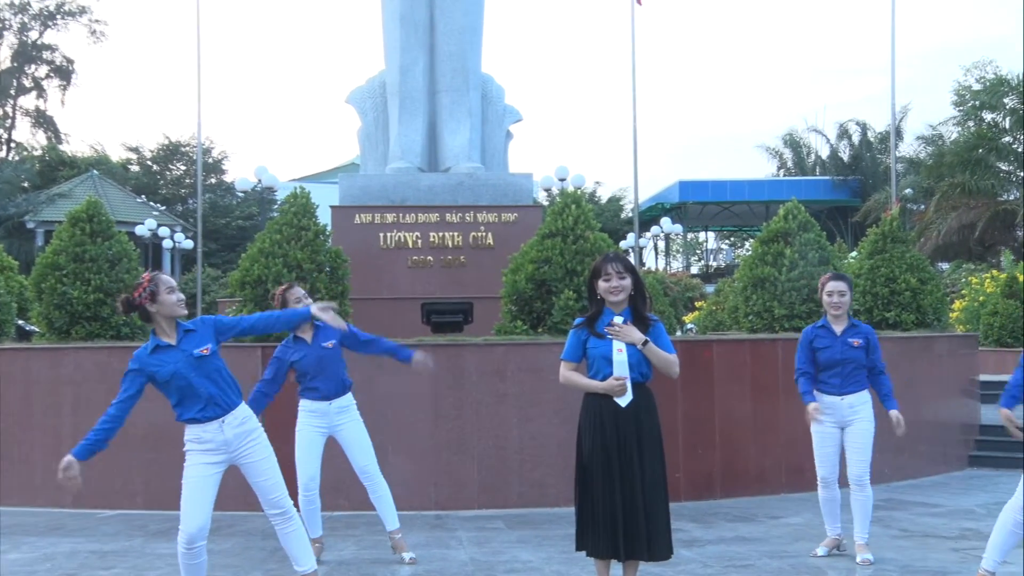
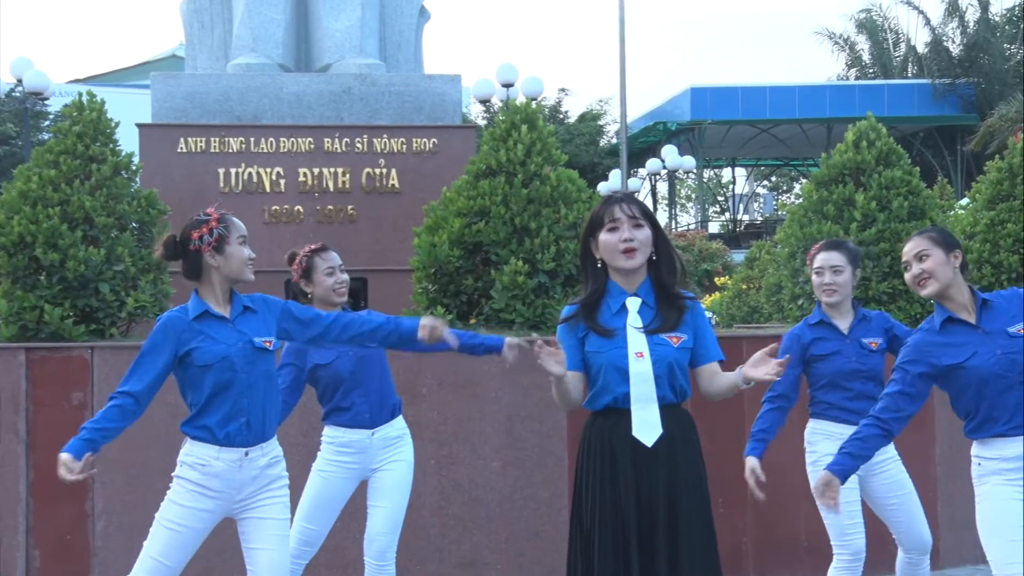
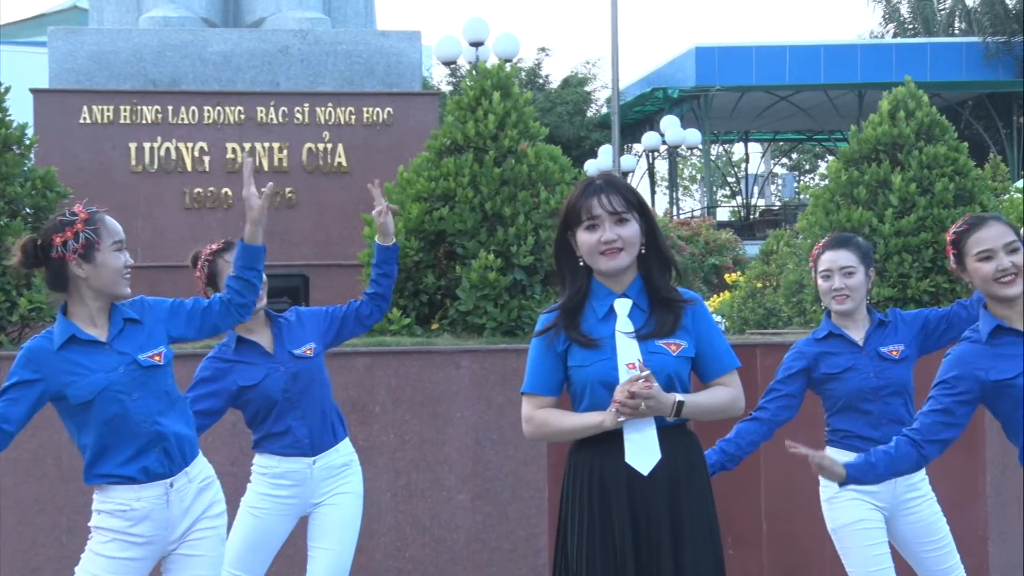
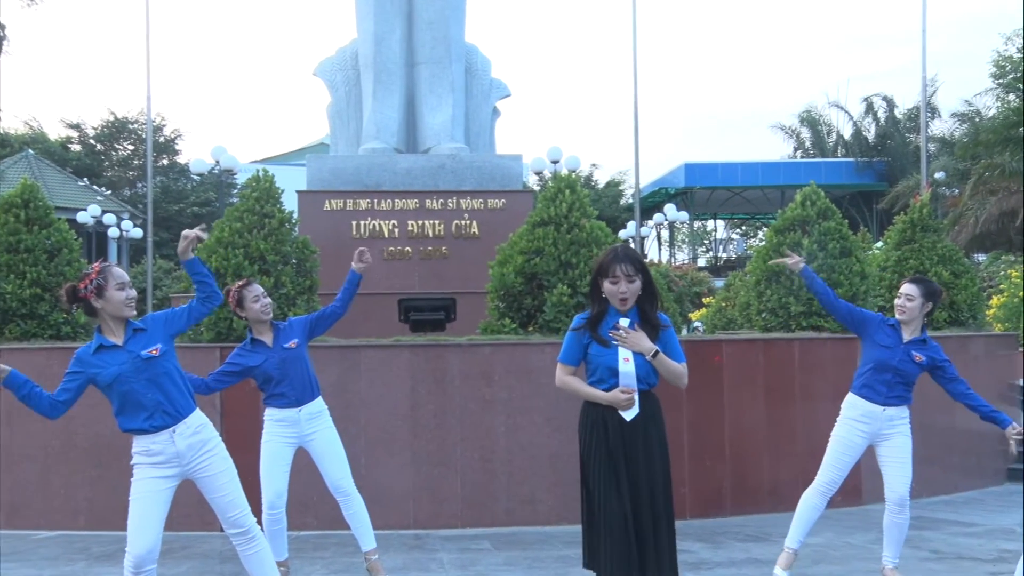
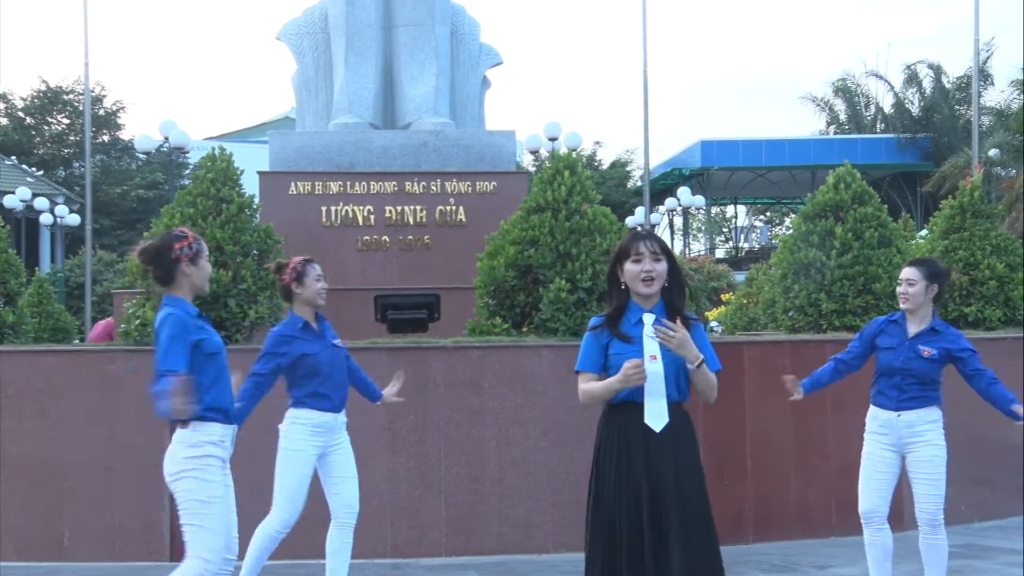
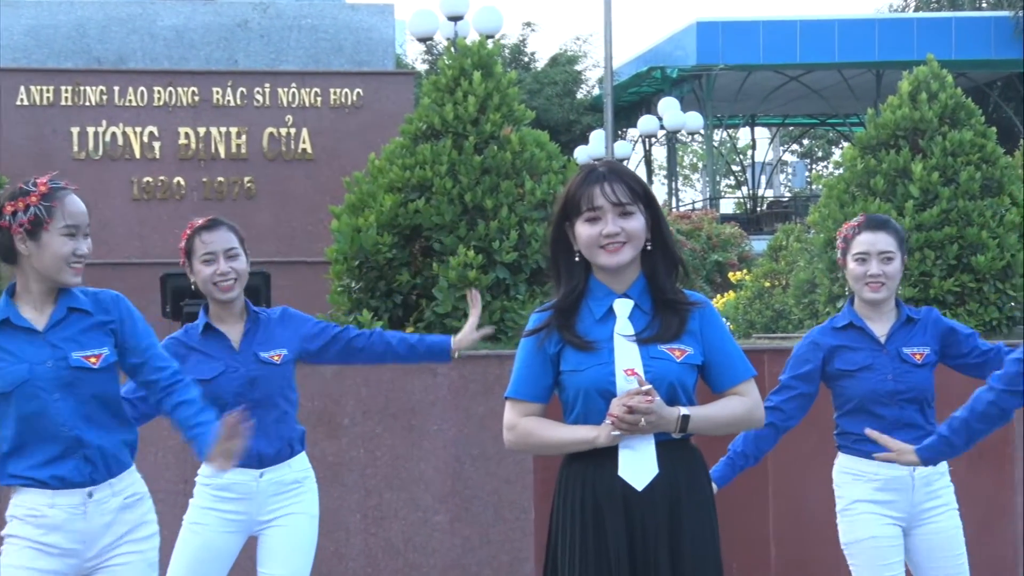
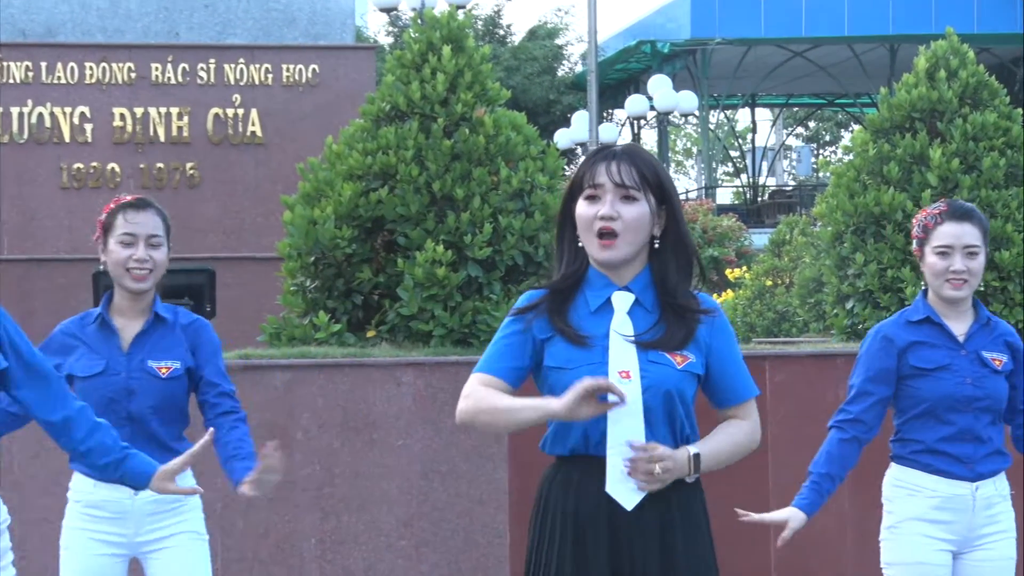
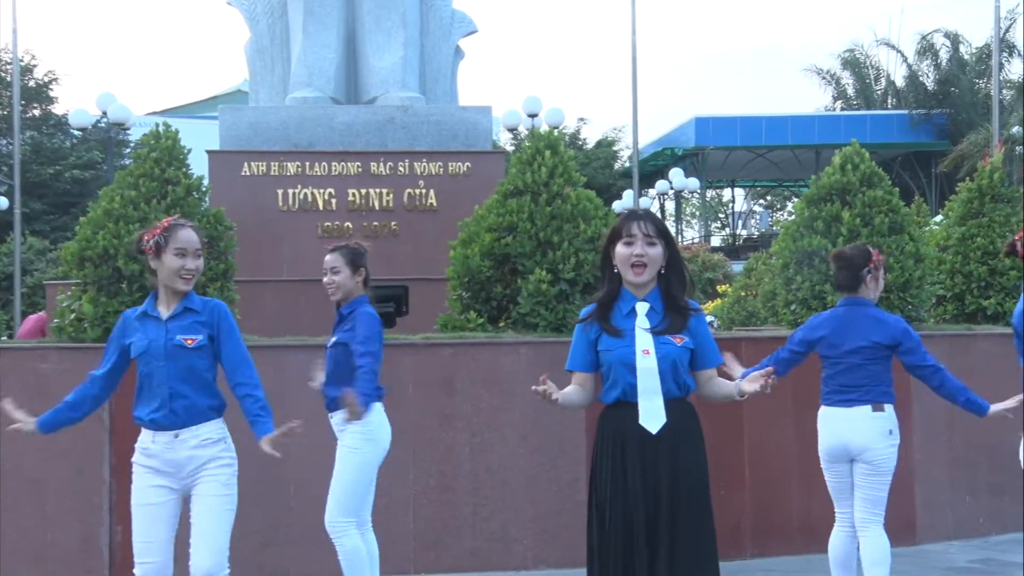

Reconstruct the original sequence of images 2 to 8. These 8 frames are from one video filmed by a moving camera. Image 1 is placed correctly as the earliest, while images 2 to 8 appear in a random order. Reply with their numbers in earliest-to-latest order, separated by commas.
4, 5, 8, 2, 3, 6, 7
